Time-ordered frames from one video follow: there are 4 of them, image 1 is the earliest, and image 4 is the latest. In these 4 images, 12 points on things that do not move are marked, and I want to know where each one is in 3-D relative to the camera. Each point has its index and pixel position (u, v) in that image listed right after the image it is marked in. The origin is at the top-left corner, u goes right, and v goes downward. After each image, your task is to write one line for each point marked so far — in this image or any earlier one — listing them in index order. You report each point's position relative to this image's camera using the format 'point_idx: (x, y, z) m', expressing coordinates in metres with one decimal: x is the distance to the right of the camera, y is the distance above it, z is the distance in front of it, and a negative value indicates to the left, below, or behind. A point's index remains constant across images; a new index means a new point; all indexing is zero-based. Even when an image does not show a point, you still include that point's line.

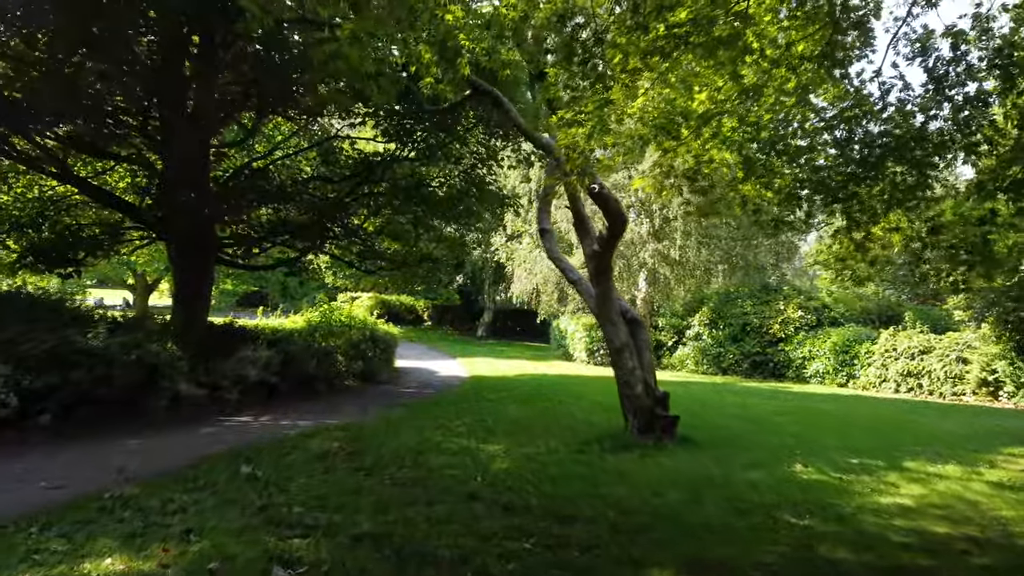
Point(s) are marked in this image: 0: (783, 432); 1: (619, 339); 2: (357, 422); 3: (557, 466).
0: (+4.4, -2.4, +7.8) m
1: (+1.5, -0.7, +6.5) m
2: (-2.5, -2.2, +7.8) m
3: (+0.5, -2.0, +5.3) m
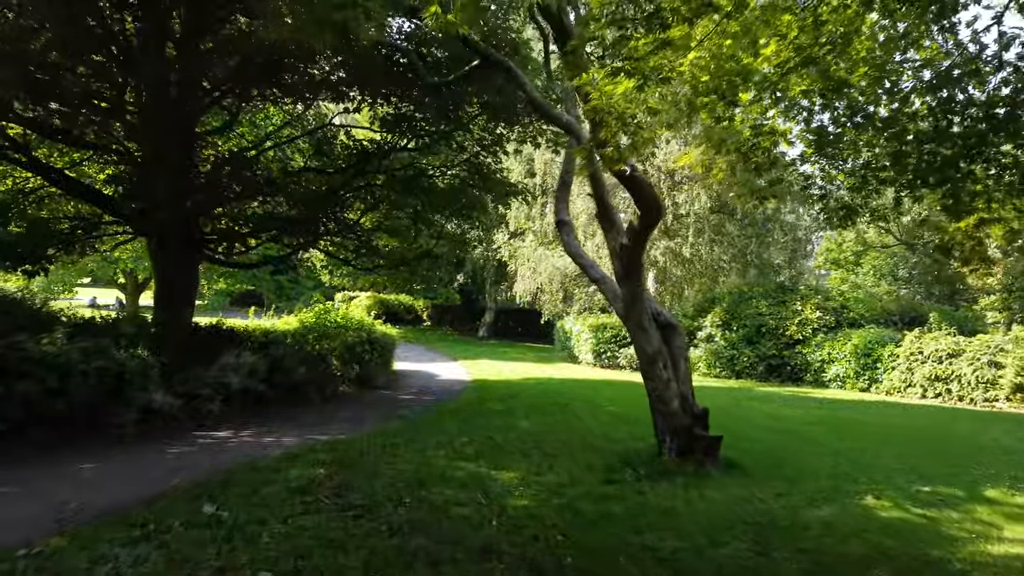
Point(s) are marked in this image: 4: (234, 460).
0: (+4.5, -2.3, +6.9) m
1: (+1.6, -0.7, +5.6) m
2: (-2.3, -2.2, +6.9) m
3: (+0.7, -2.0, +4.4) m
4: (-3.4, -2.1, +5.8) m
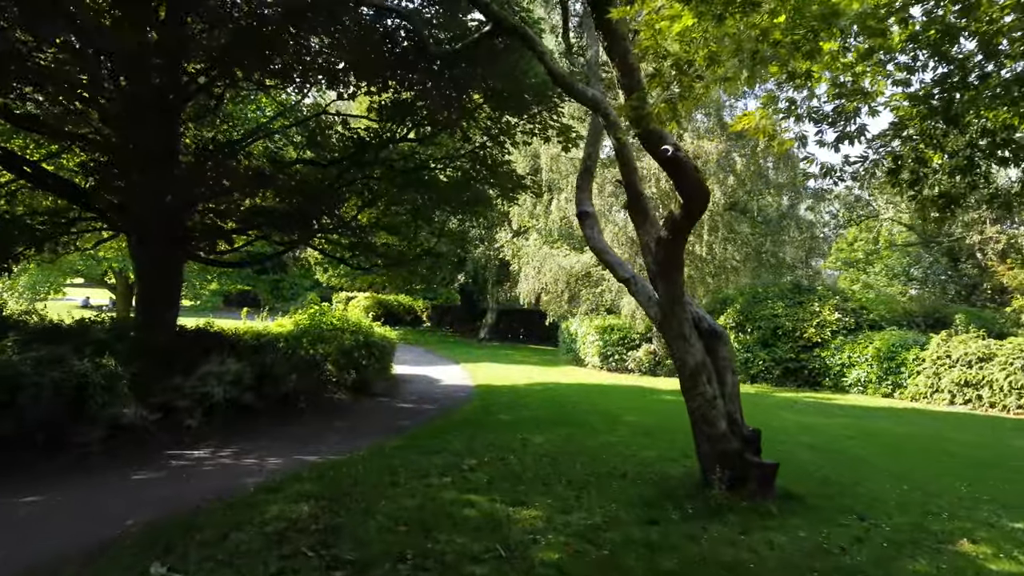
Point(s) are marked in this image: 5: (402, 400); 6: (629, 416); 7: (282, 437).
0: (+4.7, -2.4, +6.1) m
1: (+1.8, -0.7, +4.8) m
2: (-2.2, -2.2, +6.1) m
3: (+0.9, -2.0, +3.6) m
4: (-3.2, -2.1, +5.0) m
5: (-2.9, -3.0, +12.9) m
6: (+2.3, -2.6, +9.6) m
7: (-3.7, -2.4, +7.8) m
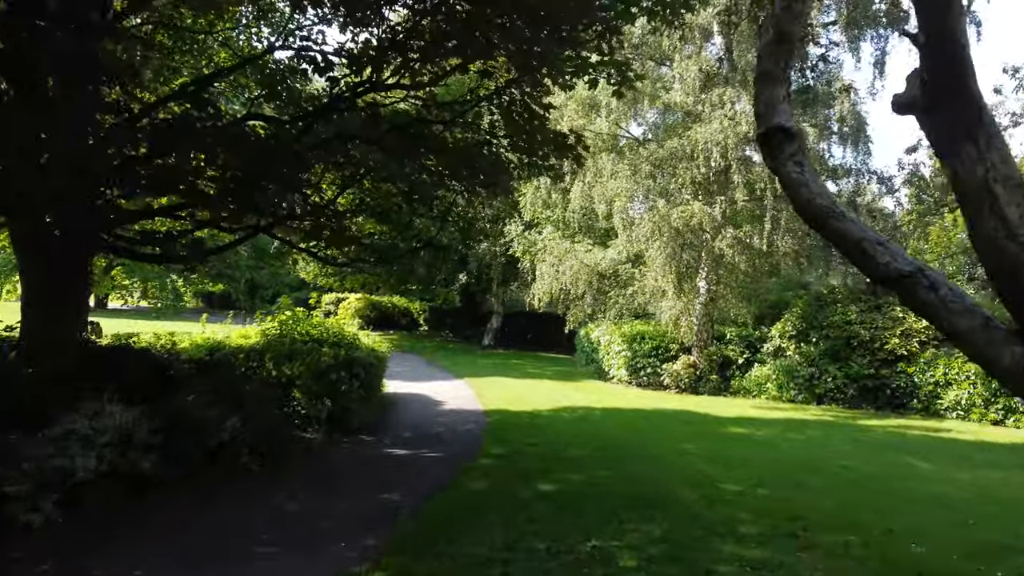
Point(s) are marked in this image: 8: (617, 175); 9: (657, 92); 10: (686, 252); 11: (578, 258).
0: (+5.3, -2.4, +3.1) m
1: (+2.4, -0.7, +1.7) m
2: (-1.6, -2.2, +2.9) m
3: (+1.5, -2.0, +0.5) m
4: (-2.6, -2.1, +1.8) m
5: (-2.4, -3.0, +9.8) m
6: (+2.9, -2.6, +6.5) m
7: (-3.1, -2.5, +4.7) m
8: (+3.4, +3.6, +15.2) m
9: (+4.6, +6.2, +15.1) m
10: (+5.2, +1.1, +14.3) m
11: (+2.3, +1.1, +16.8) m
